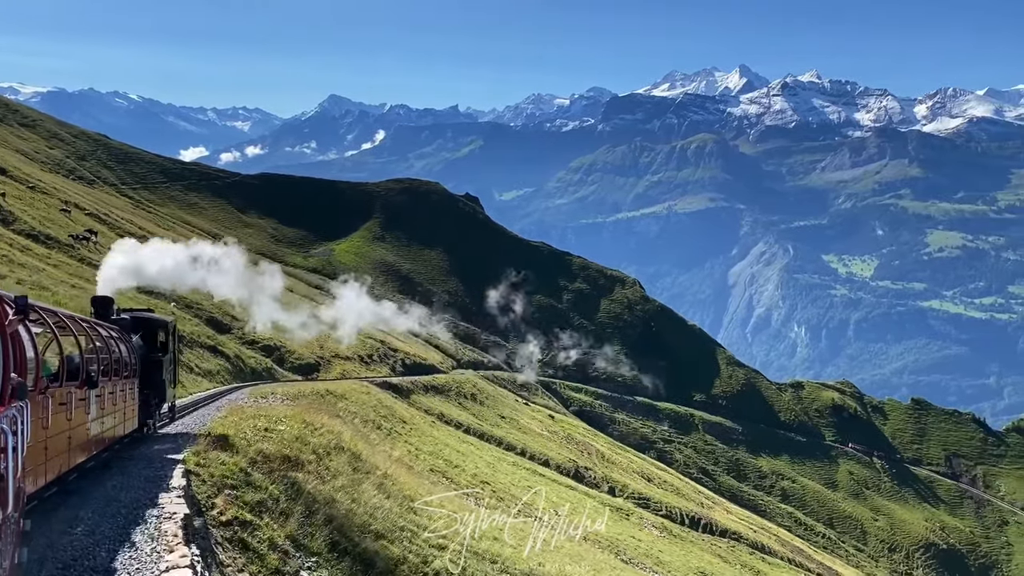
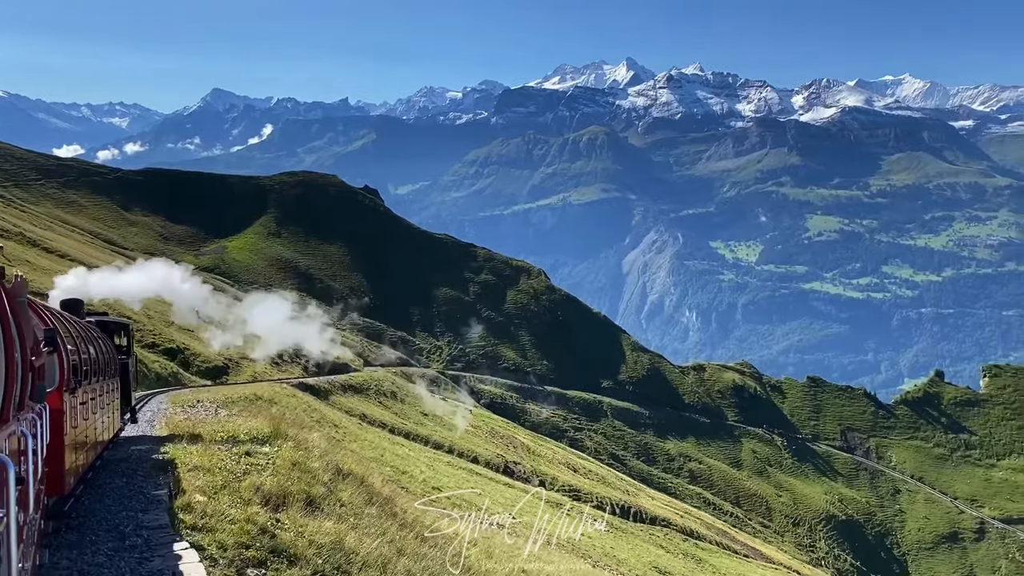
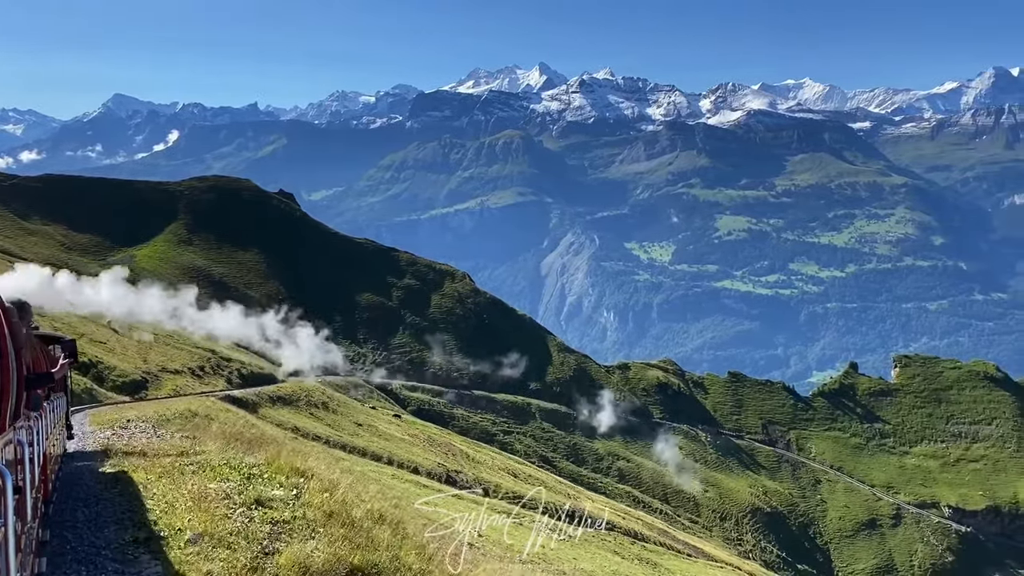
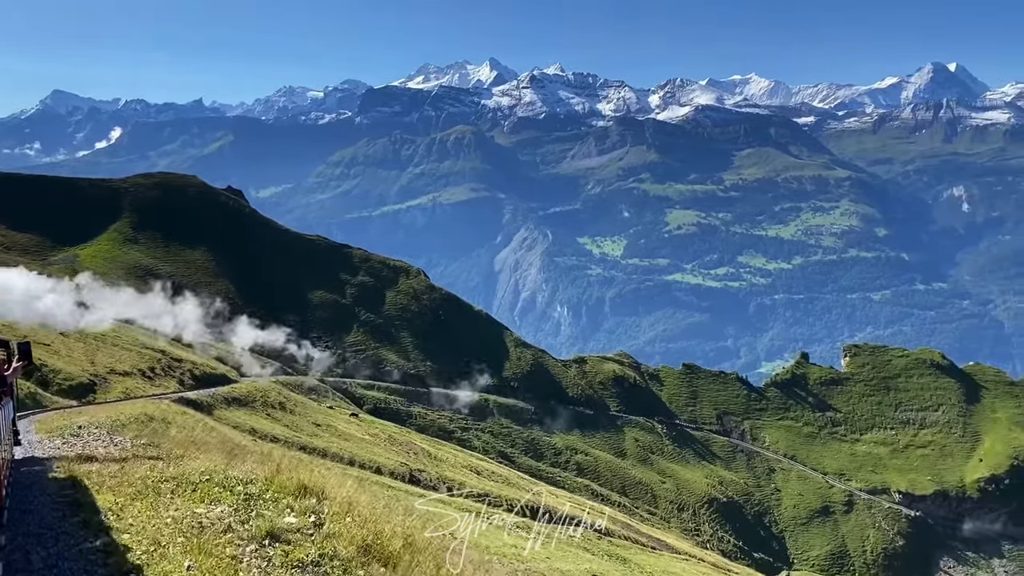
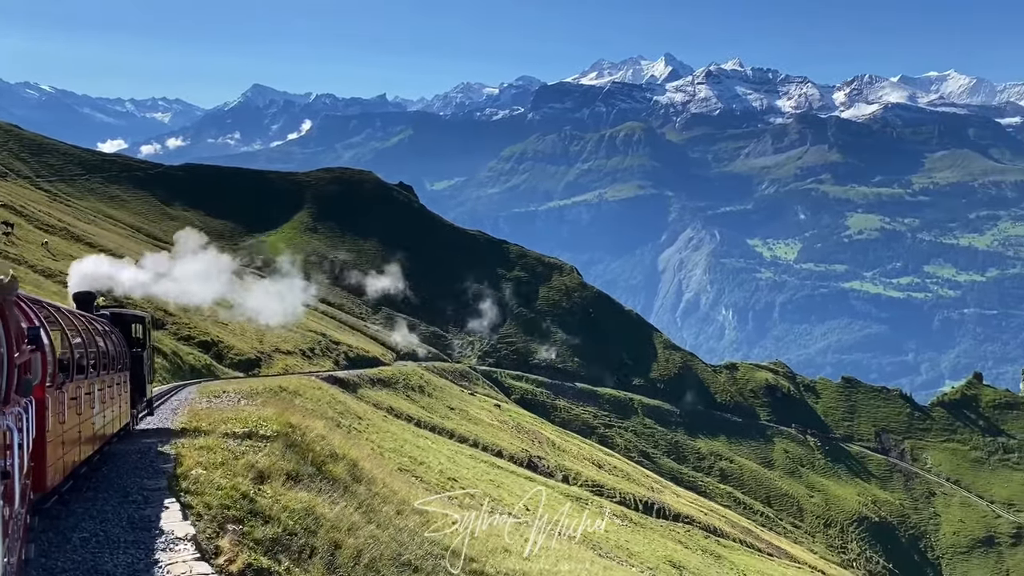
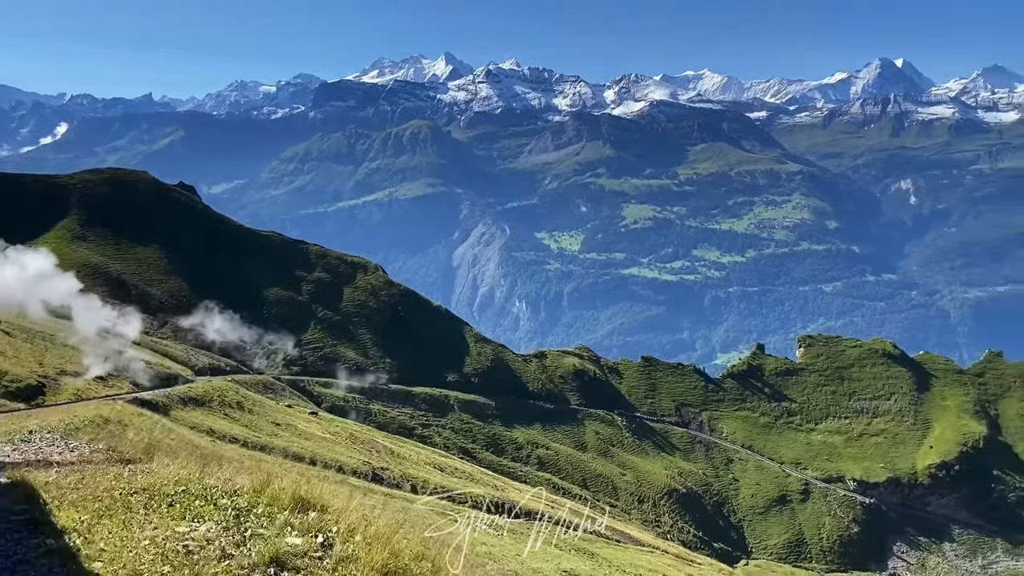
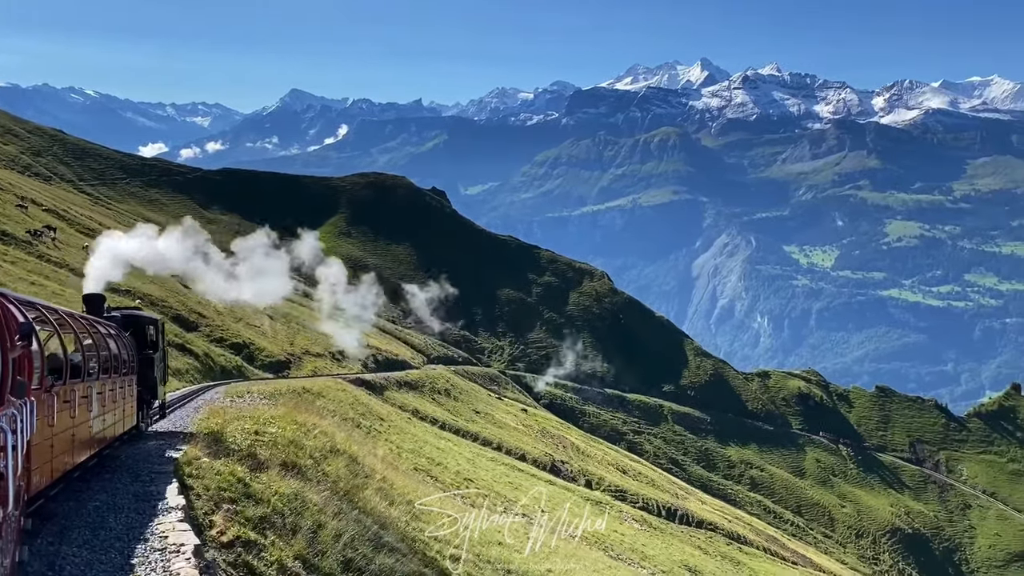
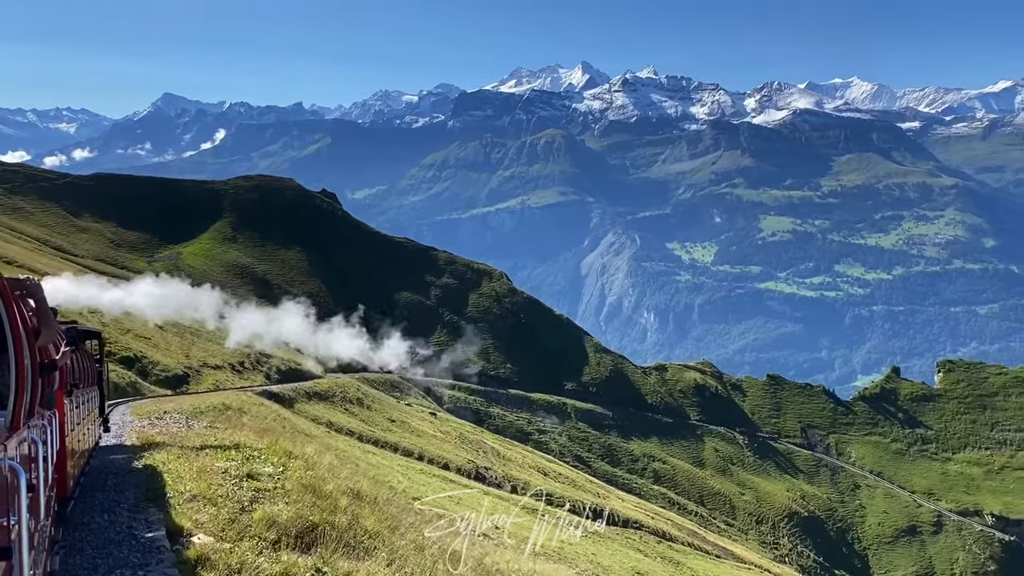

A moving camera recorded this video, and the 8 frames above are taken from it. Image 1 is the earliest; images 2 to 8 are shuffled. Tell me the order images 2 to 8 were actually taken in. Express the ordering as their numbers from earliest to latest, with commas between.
7, 5, 2, 8, 3, 4, 6
